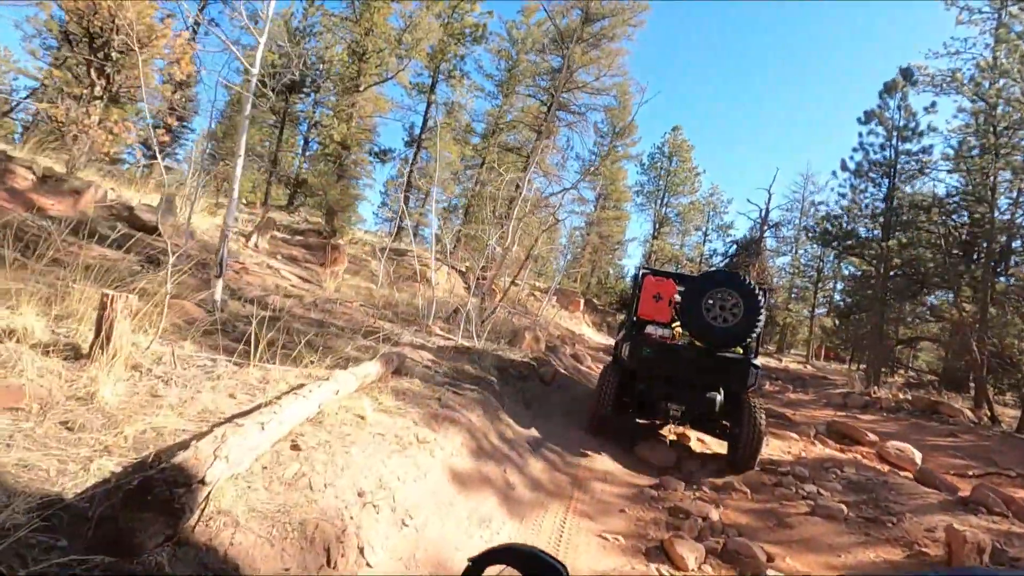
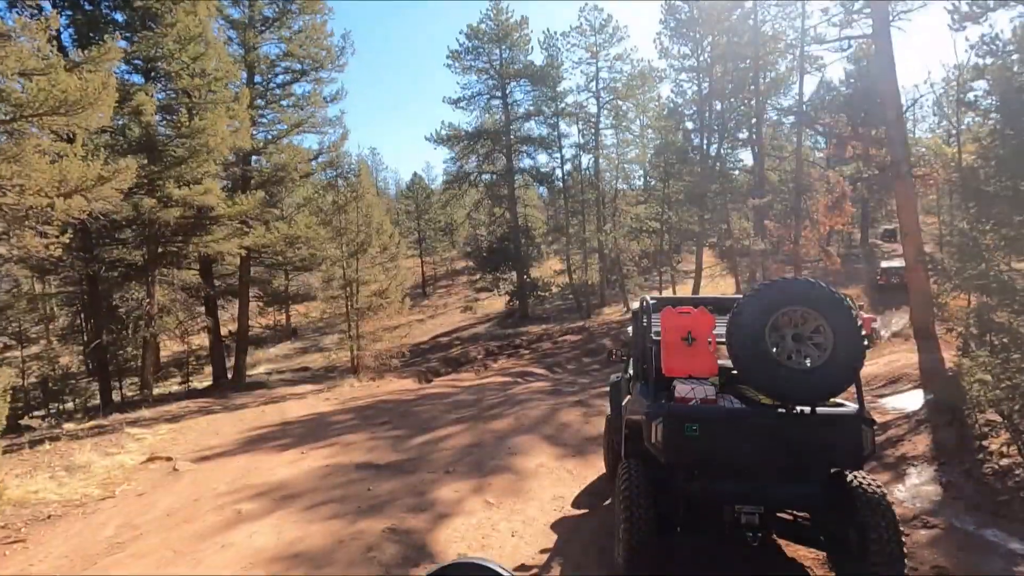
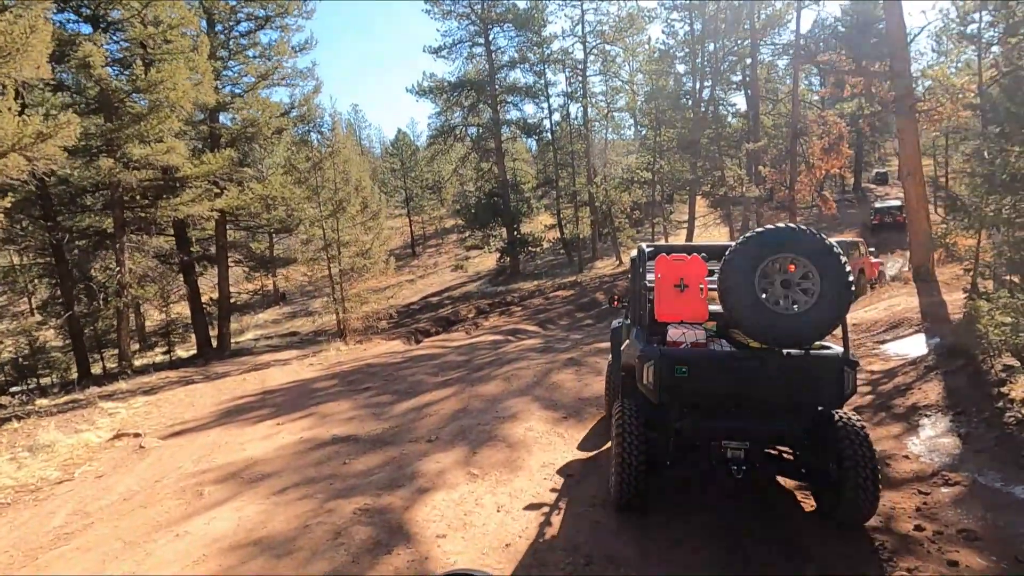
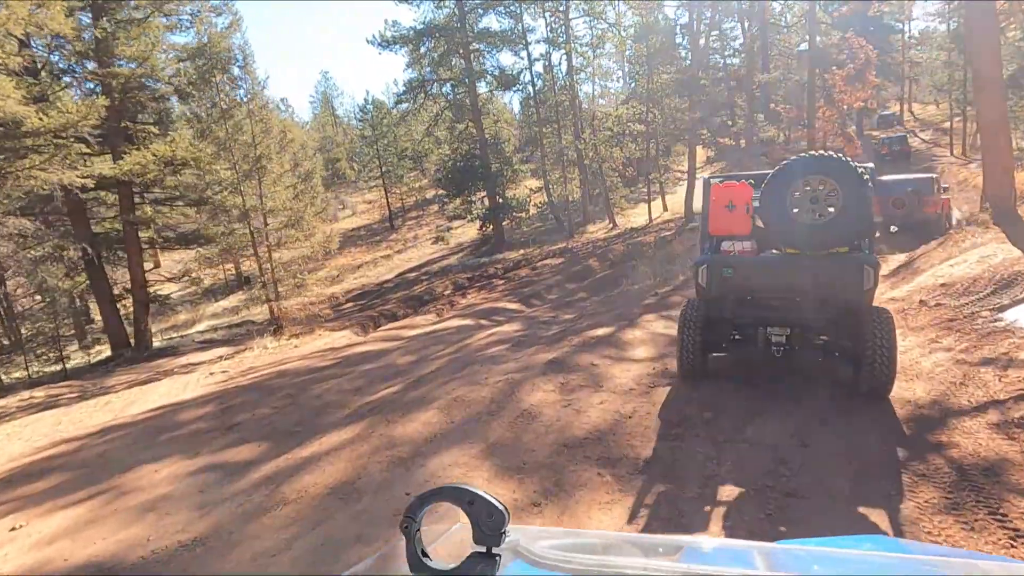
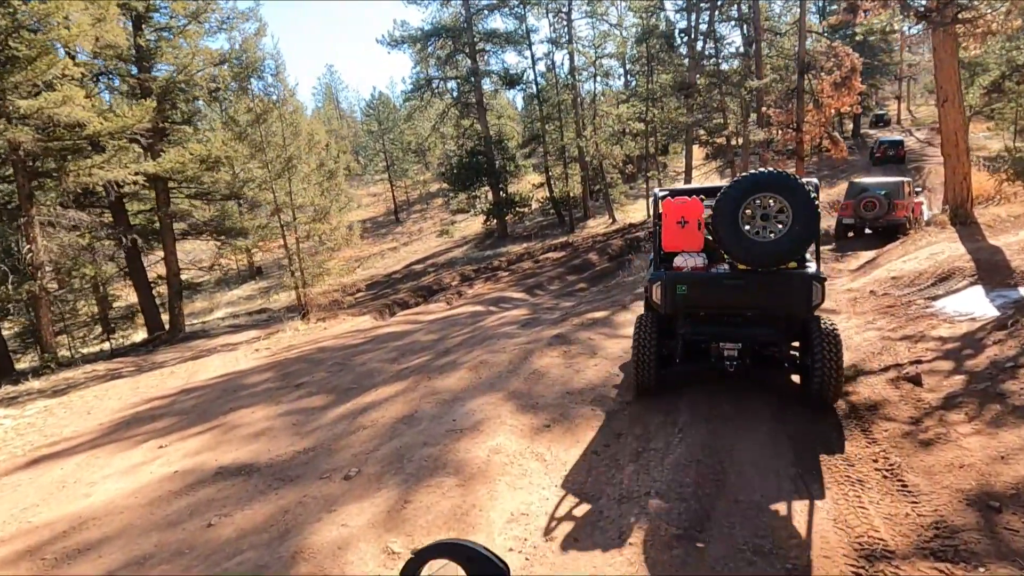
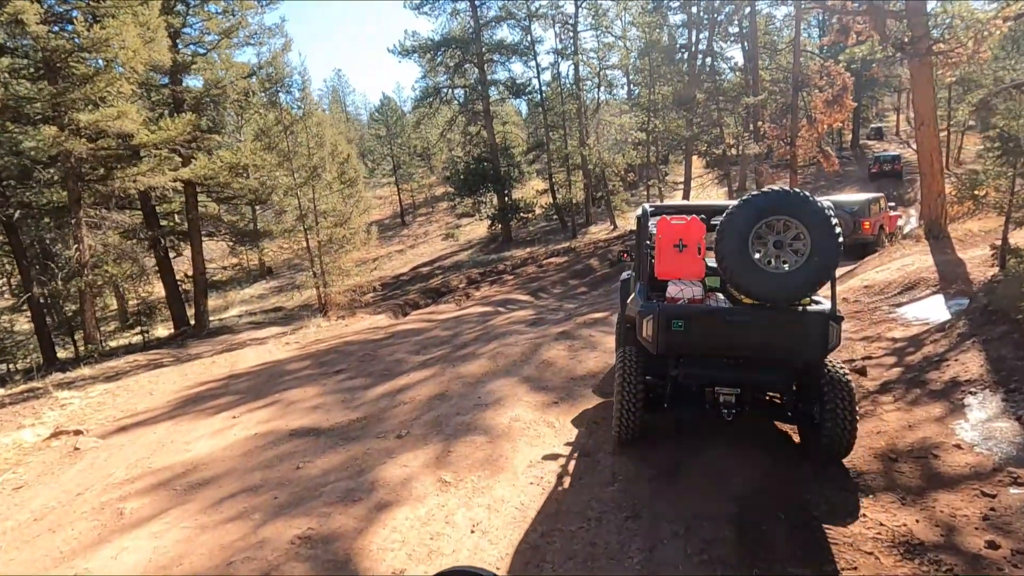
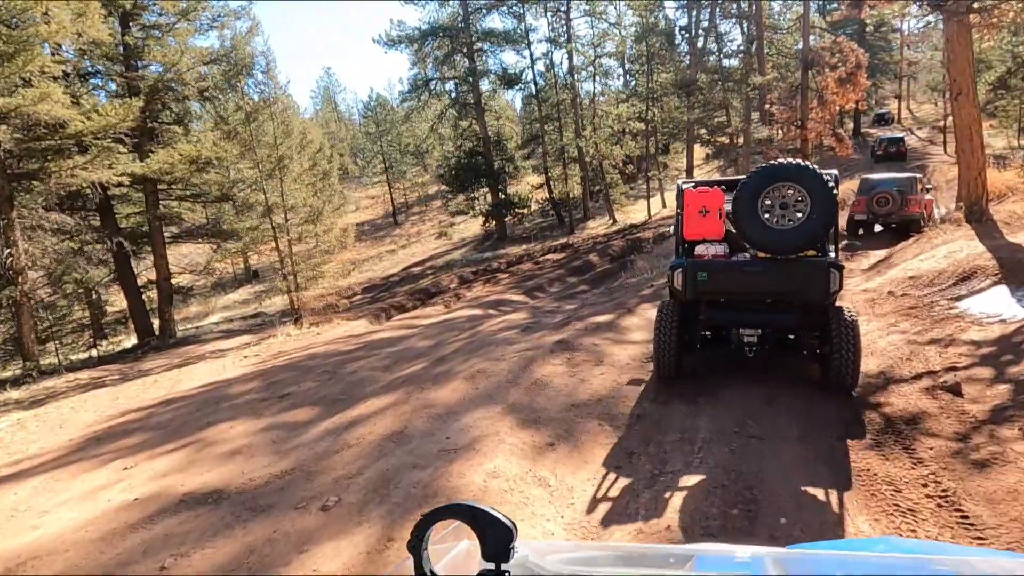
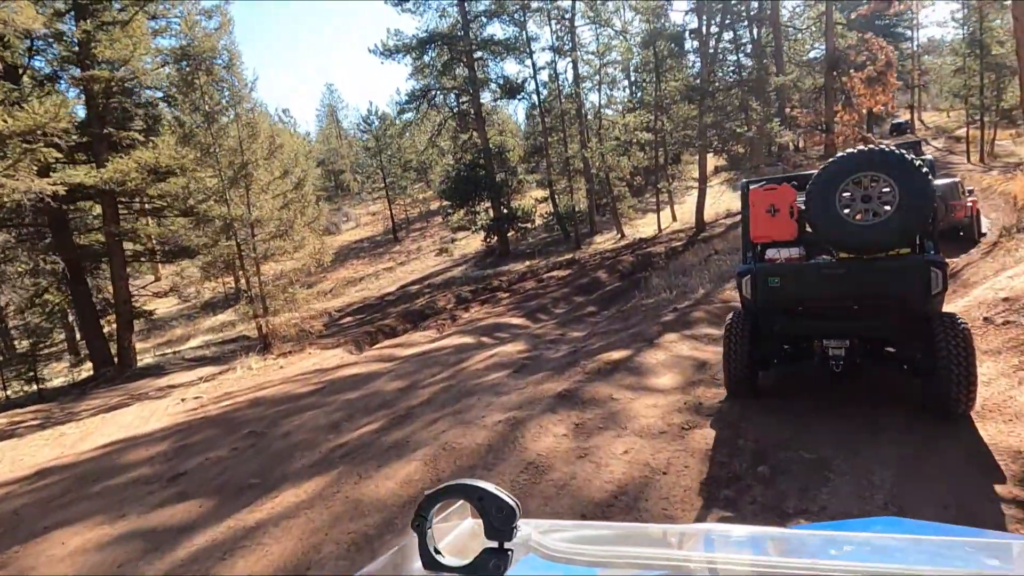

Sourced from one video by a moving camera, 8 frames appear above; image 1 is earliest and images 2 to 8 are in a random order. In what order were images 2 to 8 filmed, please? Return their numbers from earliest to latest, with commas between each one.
2, 3, 6, 5, 7, 4, 8
